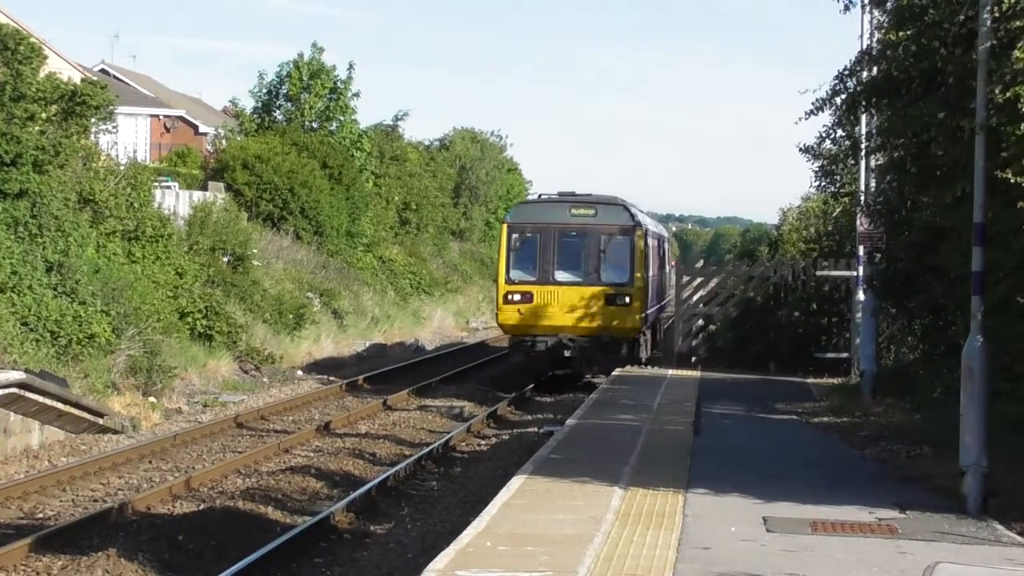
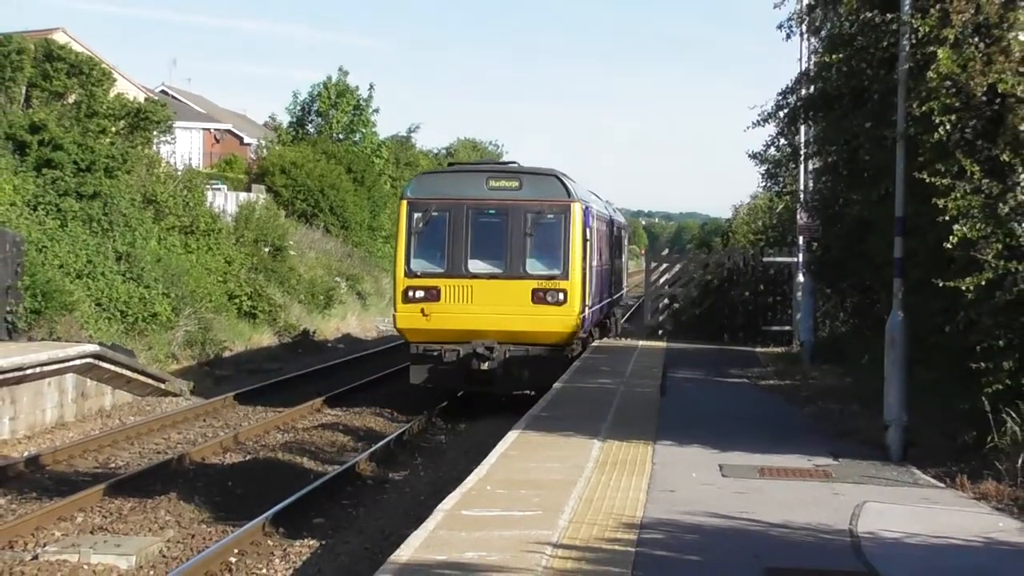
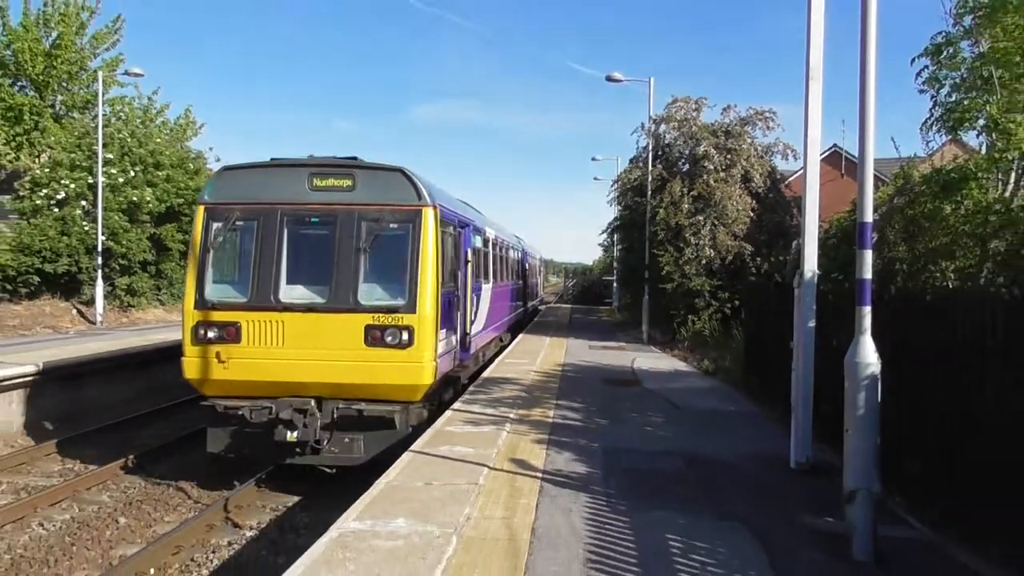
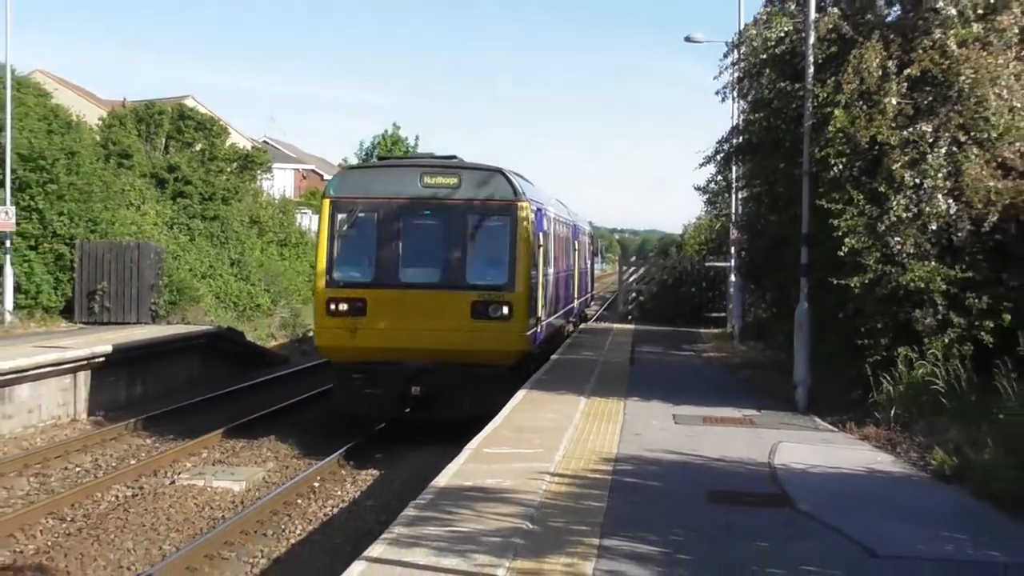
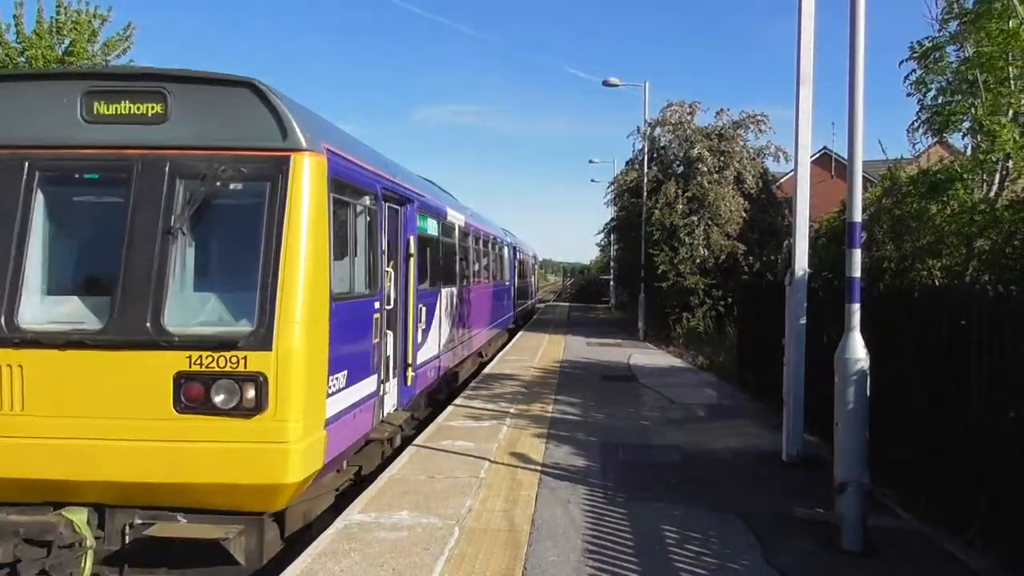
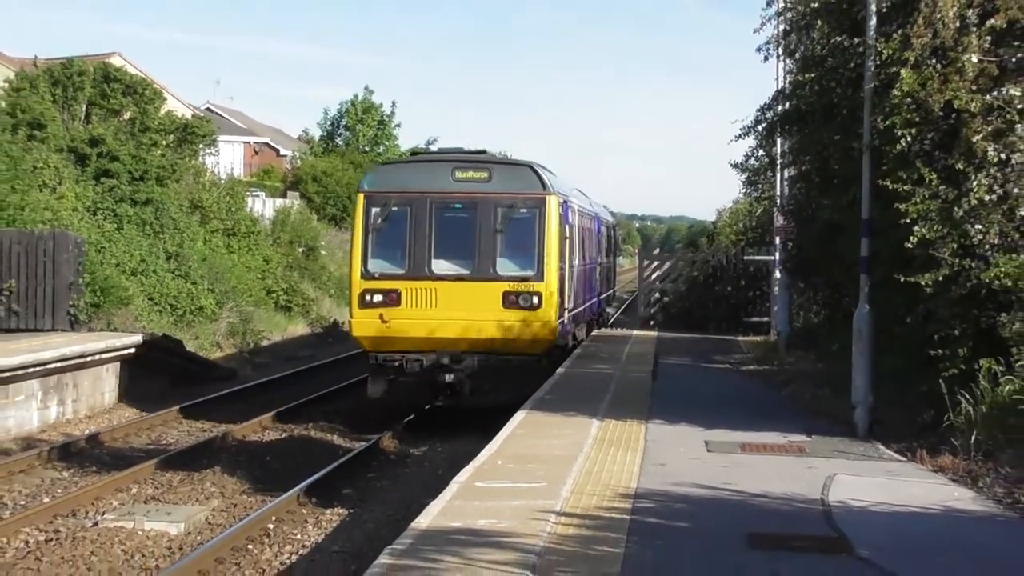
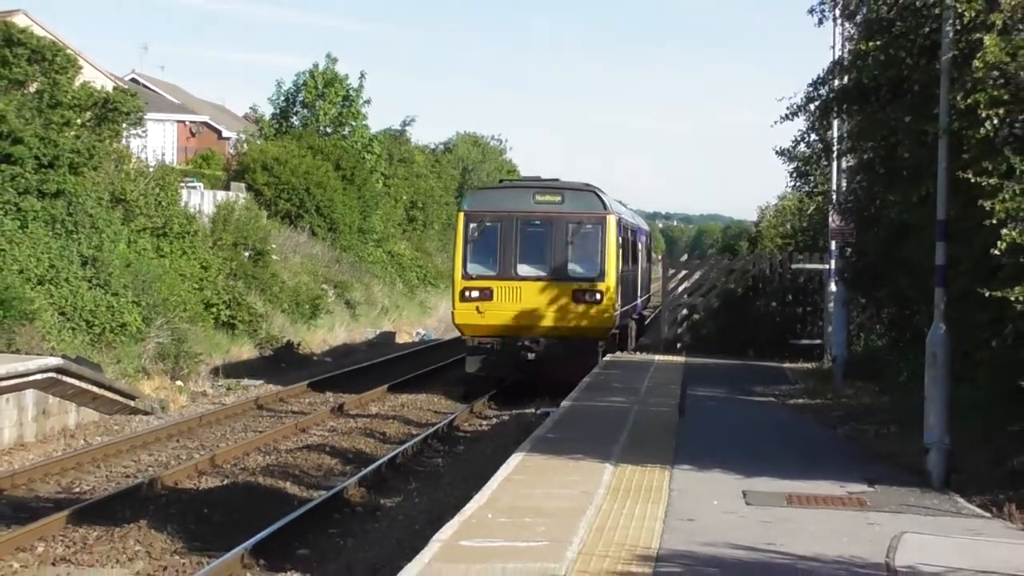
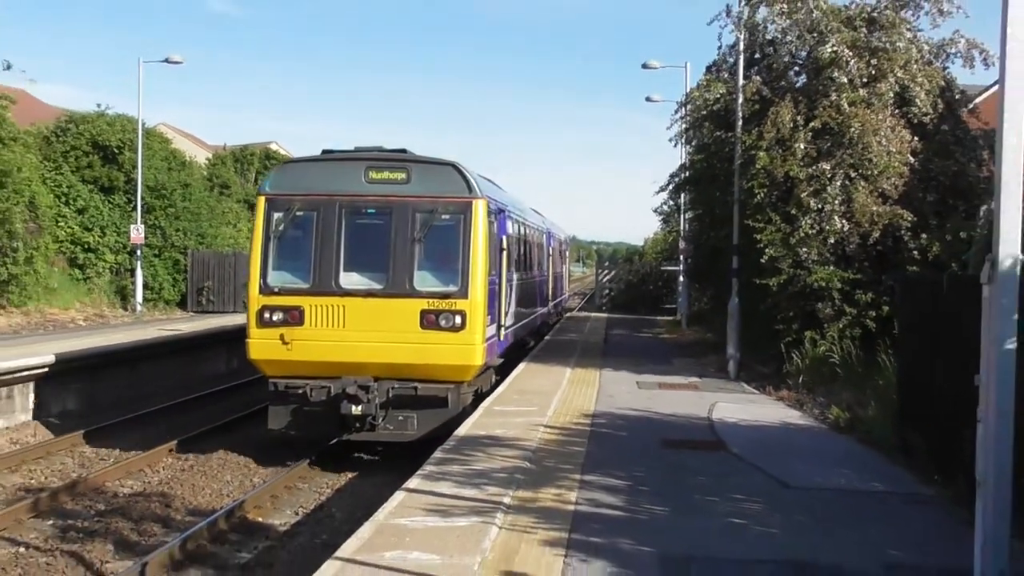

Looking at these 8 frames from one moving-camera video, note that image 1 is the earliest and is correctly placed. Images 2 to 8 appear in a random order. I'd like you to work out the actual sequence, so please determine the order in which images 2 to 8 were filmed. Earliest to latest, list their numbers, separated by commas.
7, 2, 6, 4, 8, 3, 5
